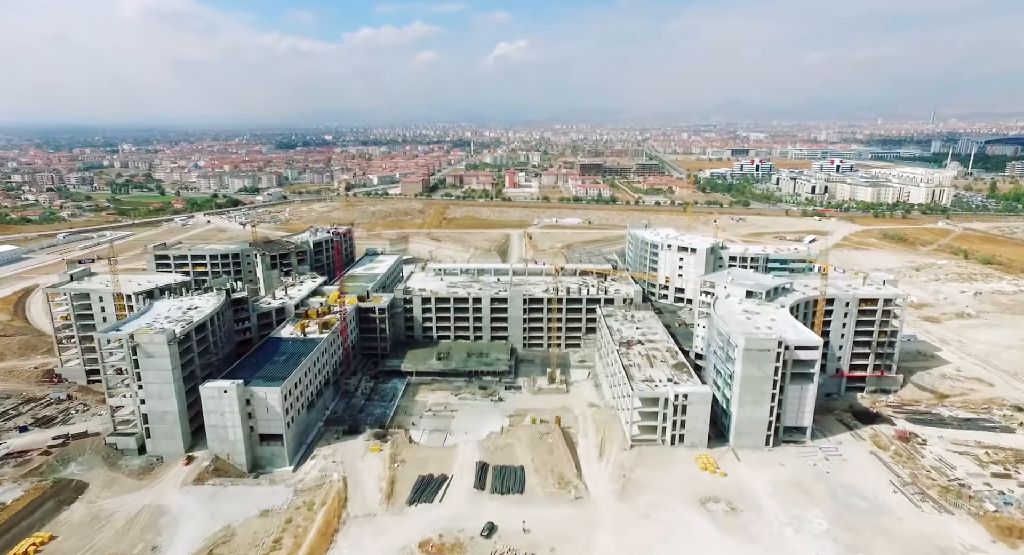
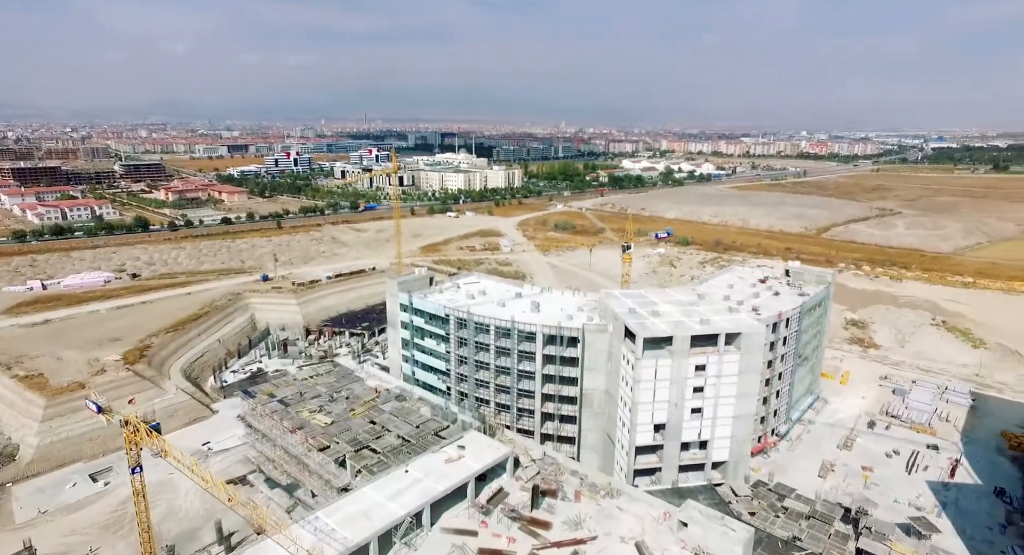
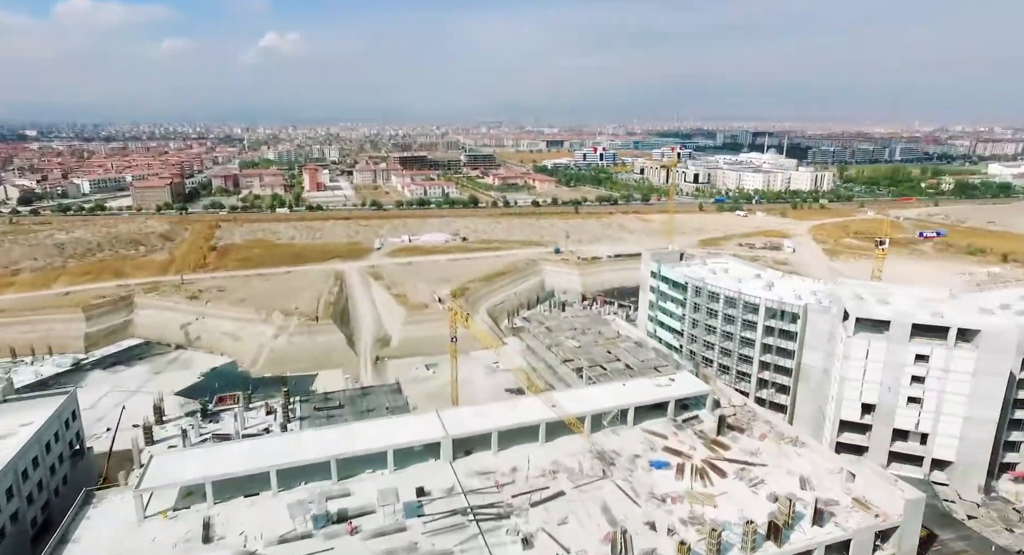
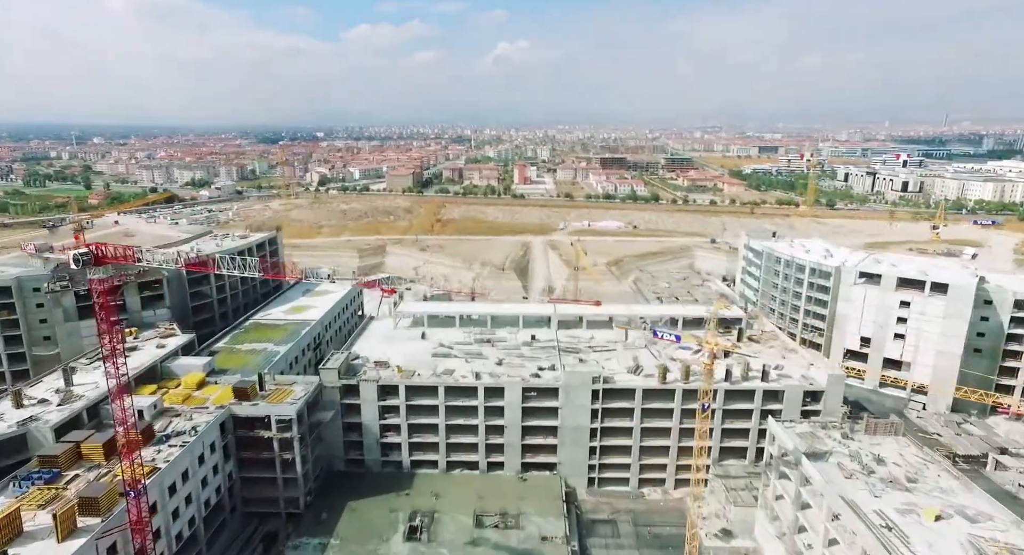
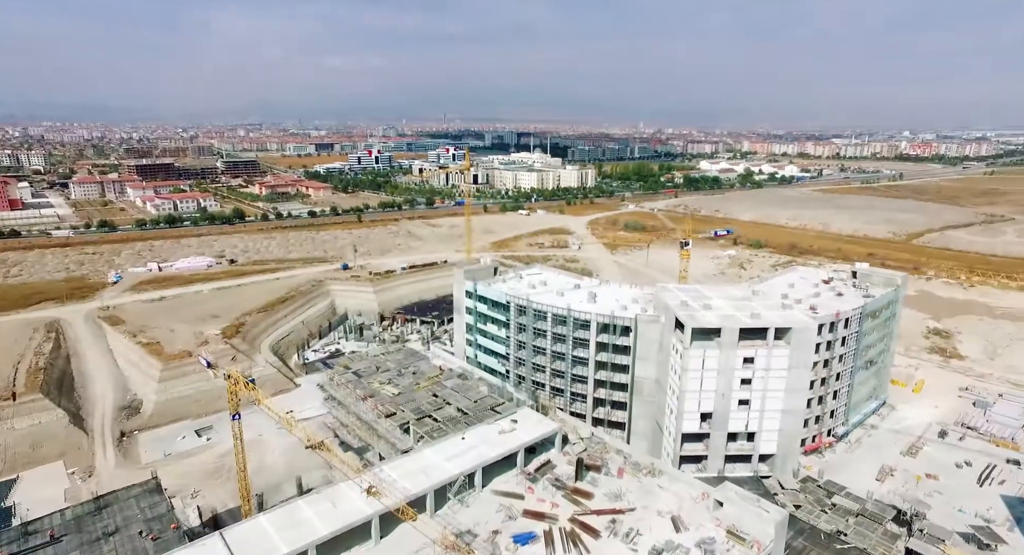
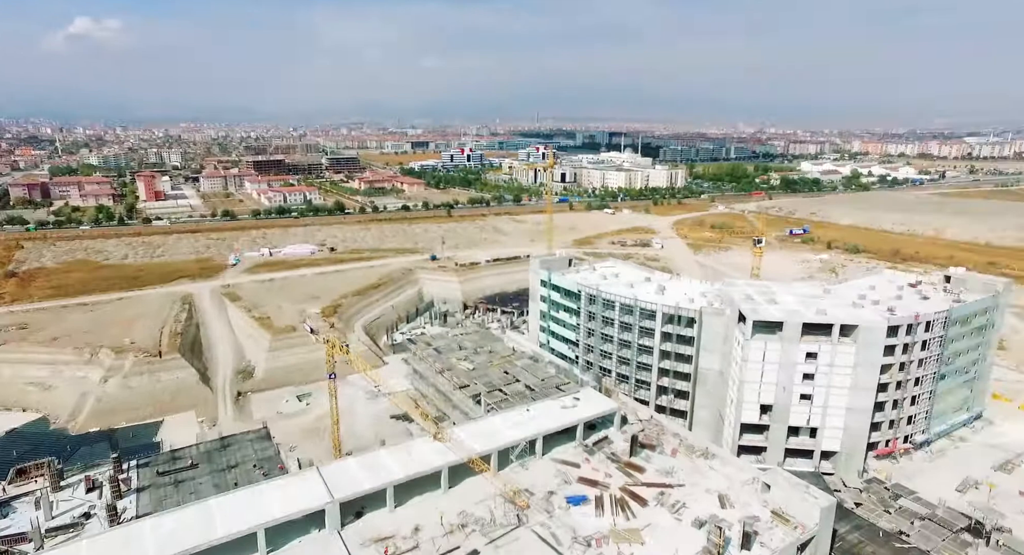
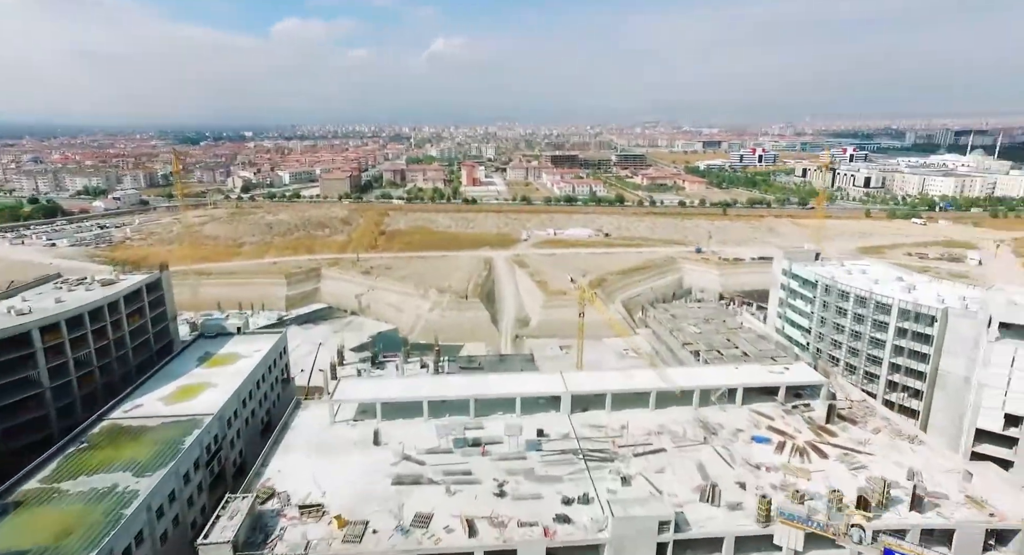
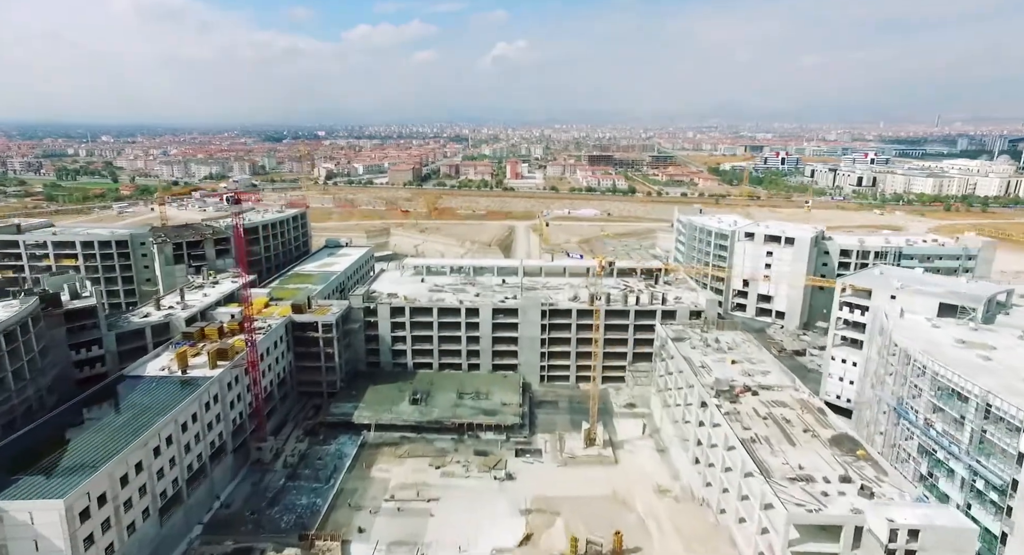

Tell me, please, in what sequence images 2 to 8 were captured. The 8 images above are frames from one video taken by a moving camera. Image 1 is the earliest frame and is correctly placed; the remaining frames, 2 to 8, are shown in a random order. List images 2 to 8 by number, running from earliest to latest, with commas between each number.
8, 4, 7, 3, 6, 5, 2
